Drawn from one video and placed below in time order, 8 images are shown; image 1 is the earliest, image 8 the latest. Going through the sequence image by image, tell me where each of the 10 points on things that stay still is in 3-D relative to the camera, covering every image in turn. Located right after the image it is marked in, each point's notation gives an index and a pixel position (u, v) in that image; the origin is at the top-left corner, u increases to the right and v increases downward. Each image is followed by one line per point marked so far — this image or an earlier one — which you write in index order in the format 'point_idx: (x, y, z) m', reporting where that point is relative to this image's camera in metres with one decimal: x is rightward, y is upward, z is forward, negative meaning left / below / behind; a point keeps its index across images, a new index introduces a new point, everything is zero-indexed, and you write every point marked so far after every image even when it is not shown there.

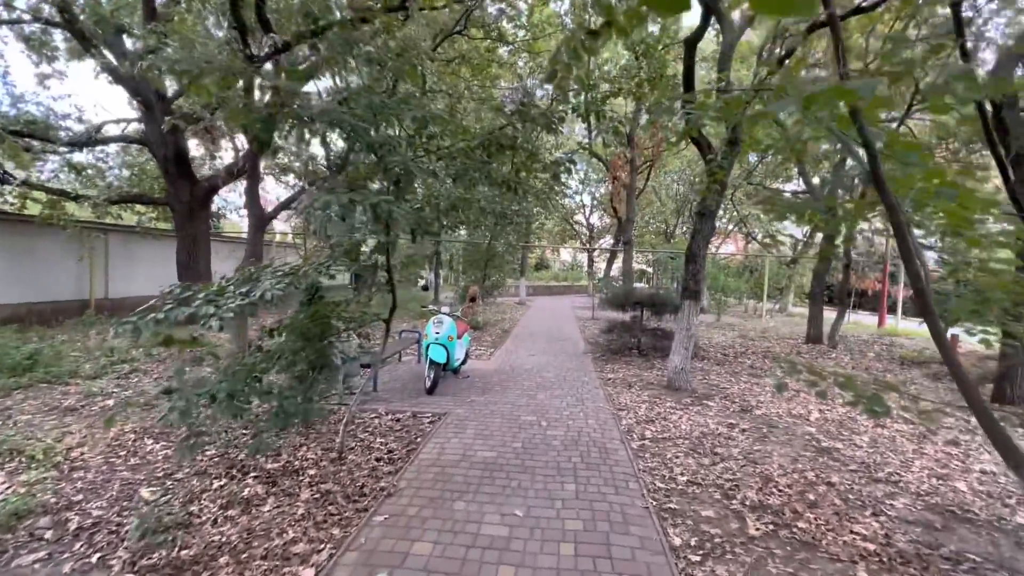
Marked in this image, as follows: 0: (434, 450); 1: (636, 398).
0: (-0.7, -1.6, +4.4) m
1: (+1.7, -1.5, +6.4) m
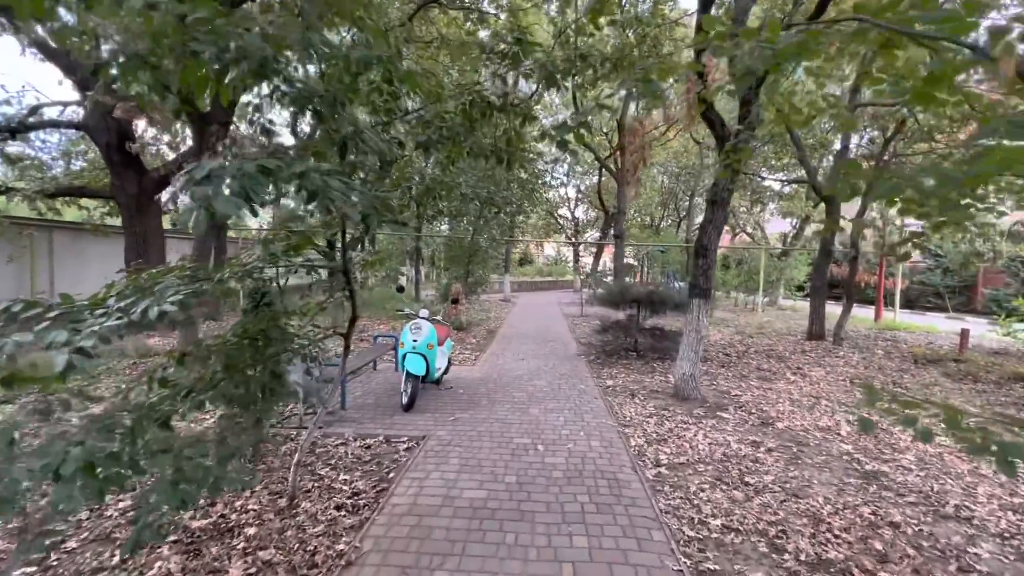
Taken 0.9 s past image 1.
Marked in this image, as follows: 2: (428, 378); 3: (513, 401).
0: (-0.8, -1.6, +3.6) m
1: (+1.6, -1.5, +5.7) m
2: (-1.1, -1.2, +6.0) m
3: (0.0, -1.5, +6.0) m
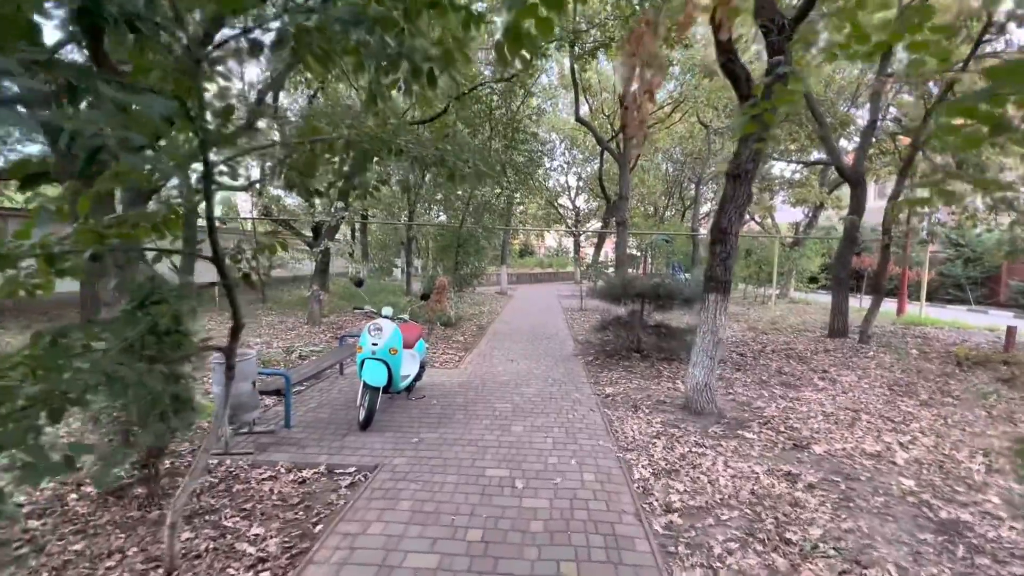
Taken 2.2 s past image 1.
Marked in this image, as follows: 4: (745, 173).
0: (-1.0, -1.5, +2.7) m
1: (+1.4, -1.4, +4.7) m
2: (-1.3, -1.1, +5.1) m
3: (-0.2, -1.4, +5.1) m
4: (+2.3, +1.1, +4.6) m
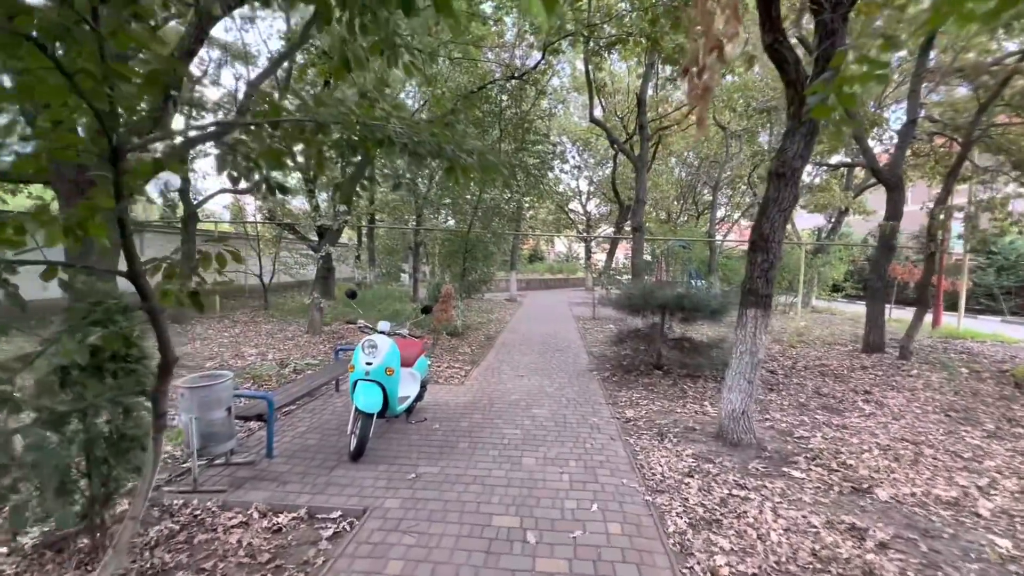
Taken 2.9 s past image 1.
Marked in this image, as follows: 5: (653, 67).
0: (-1.0, -1.6, +2.1) m
1: (+1.5, -1.5, +4.1) m
2: (-1.2, -1.2, +4.6) m
3: (-0.1, -1.5, +4.5) m
4: (+2.4, +1.0, +4.0) m
5: (+3.3, +5.1, +10.9) m
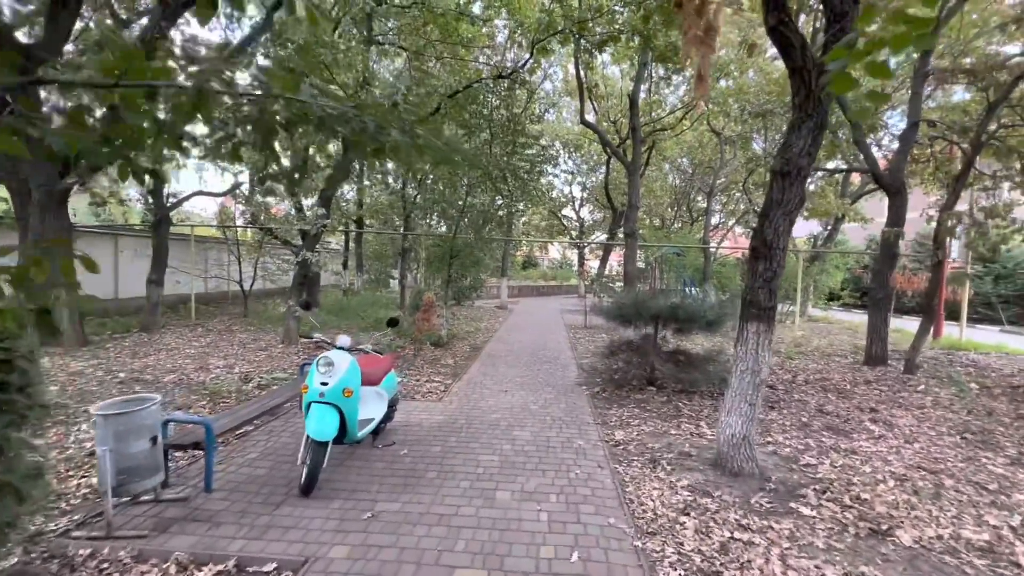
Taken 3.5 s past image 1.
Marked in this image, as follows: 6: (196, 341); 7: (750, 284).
0: (-1.2, -1.7, +1.6) m
1: (+1.2, -1.6, +3.7) m
2: (-1.4, -1.3, +4.1) m
3: (-0.3, -1.6, +4.0) m
4: (+2.2, +0.9, +3.6) m
5: (+3.0, +4.9, +10.5) m
6: (-6.7, -1.1, +9.8) m
7: (+2.0, 0.0, +3.8) m
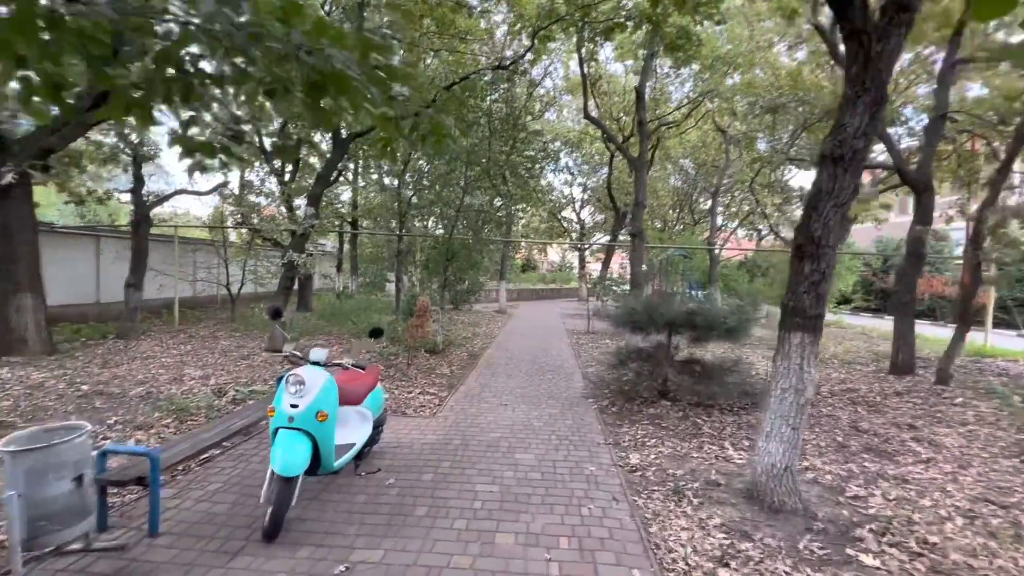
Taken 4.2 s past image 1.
0: (-1.1, -1.7, +1.1) m
1: (+1.3, -1.7, +3.1) m
2: (-1.4, -1.3, +3.5) m
3: (-0.3, -1.6, +3.5) m
4: (+2.2, +0.9, +3.0) m
5: (+3.0, +4.9, +10.0) m
6: (-6.7, -1.2, +9.2) m
7: (+2.0, 0.0, +3.3) m
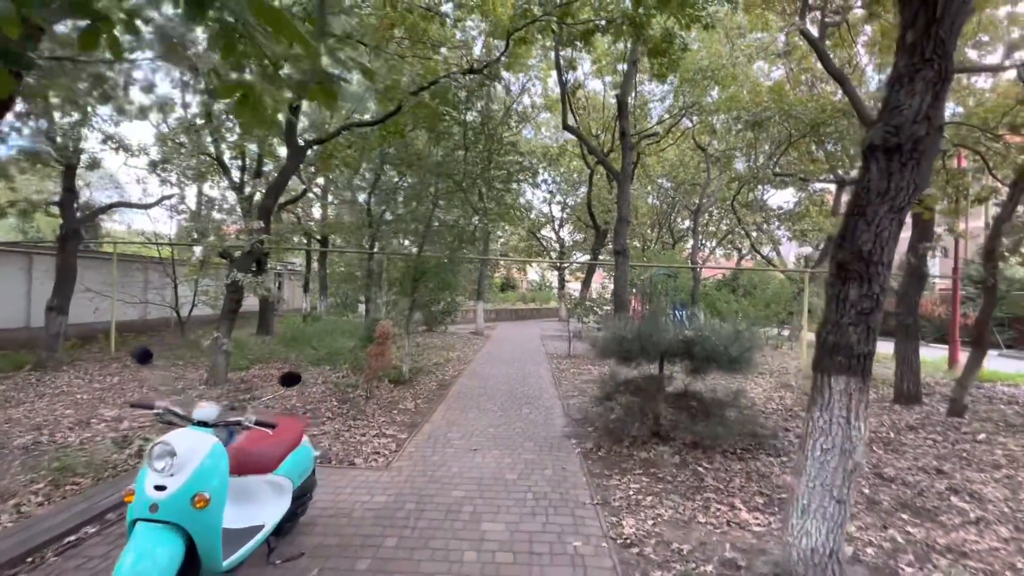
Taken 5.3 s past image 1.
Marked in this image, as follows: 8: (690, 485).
0: (-1.3, -1.8, +0.1) m
1: (+1.0, -1.8, +2.2) m
2: (-1.6, -1.5, +2.5) m
3: (-0.5, -1.8, +2.5) m
4: (+2.0, +0.7, +2.3) m
5: (+2.5, +4.4, +9.5) m
6: (-7.1, -1.6, +8.0) m
7: (+1.8, -0.1, +2.5) m
8: (+1.6, -1.8, +4.3) m
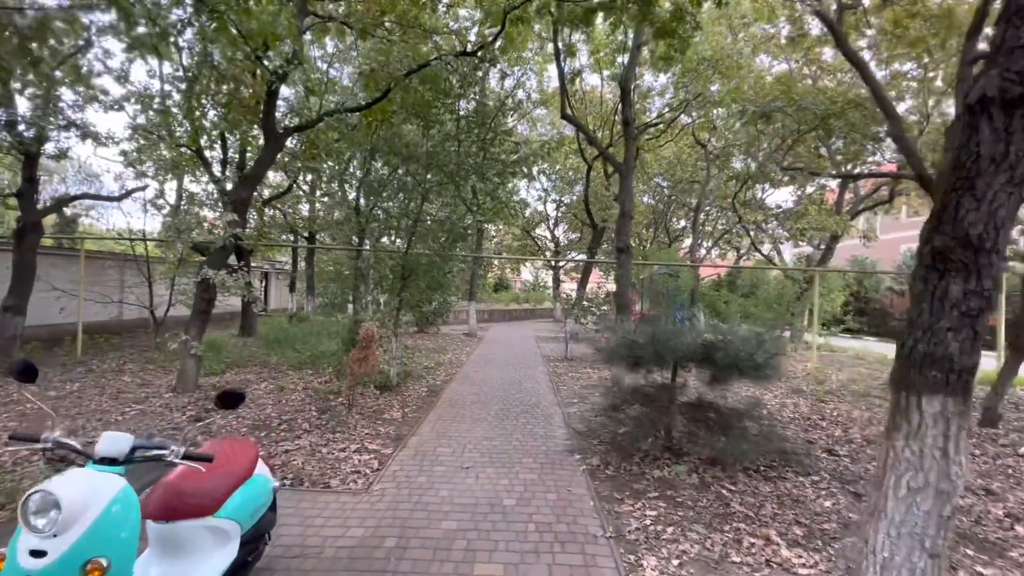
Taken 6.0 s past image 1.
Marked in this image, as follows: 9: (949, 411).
0: (-1.2, -1.8, -0.5) m
1: (+1.1, -1.8, +1.7) m
2: (-1.6, -1.5, +1.9) m
3: (-0.5, -1.8, +2.0) m
4: (+2.0, +0.7, +1.8) m
5: (+2.4, +4.4, +8.9) m
6: (-7.2, -1.6, +7.4) m
7: (+1.8, -0.1, +2.0) m
8: (+1.6, -1.8, +3.7) m
9: (+1.9, -0.5, +2.0) m
